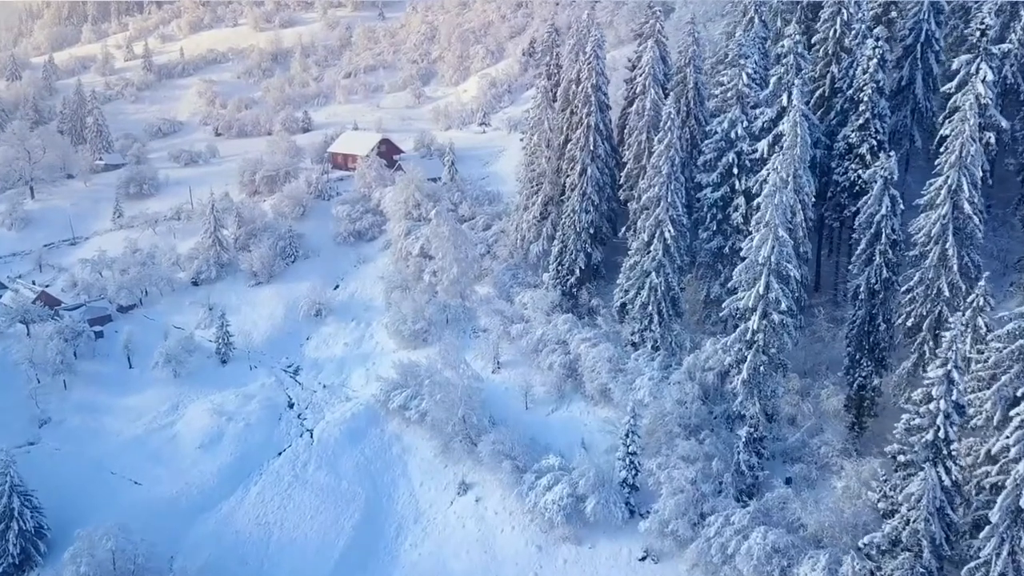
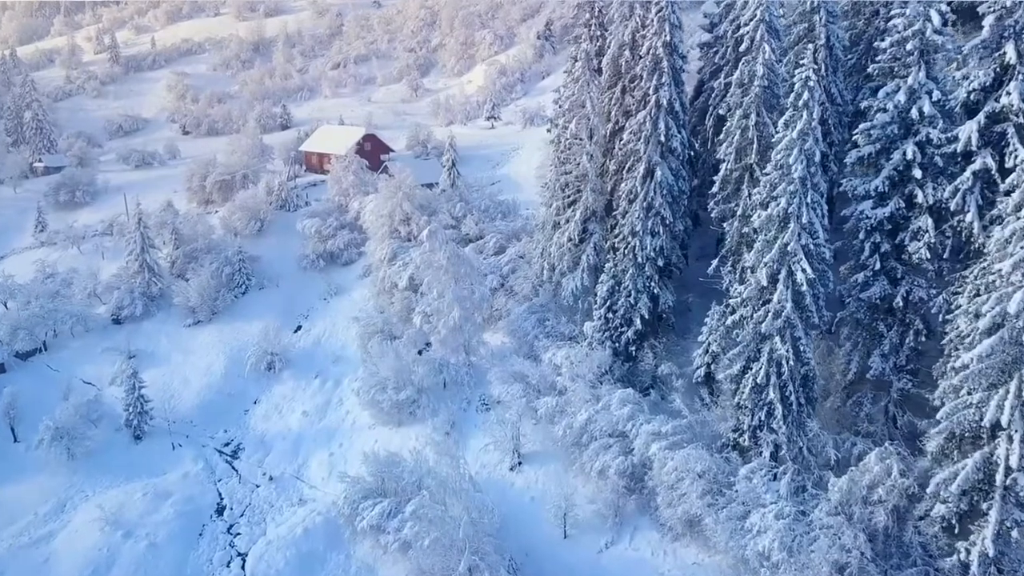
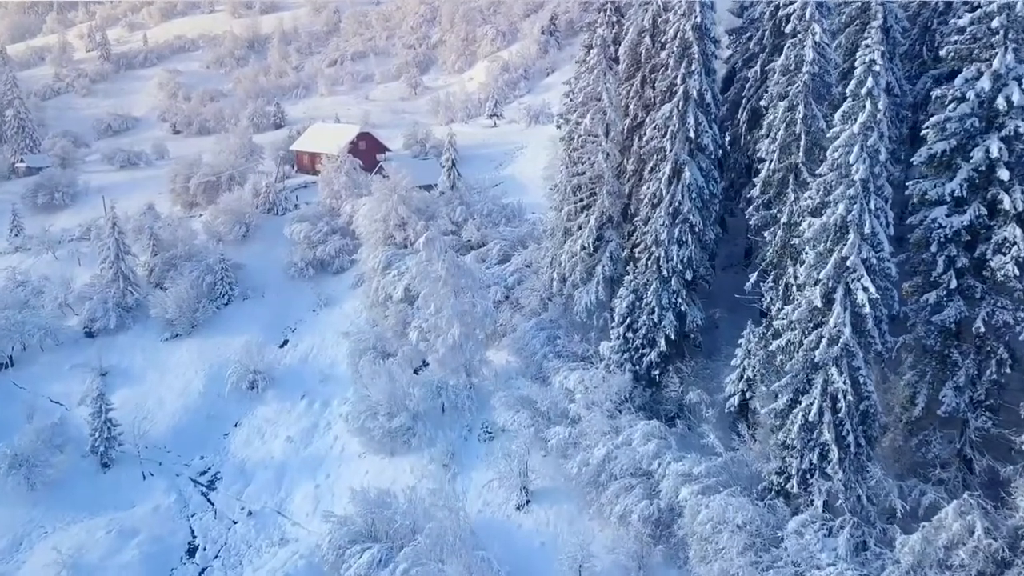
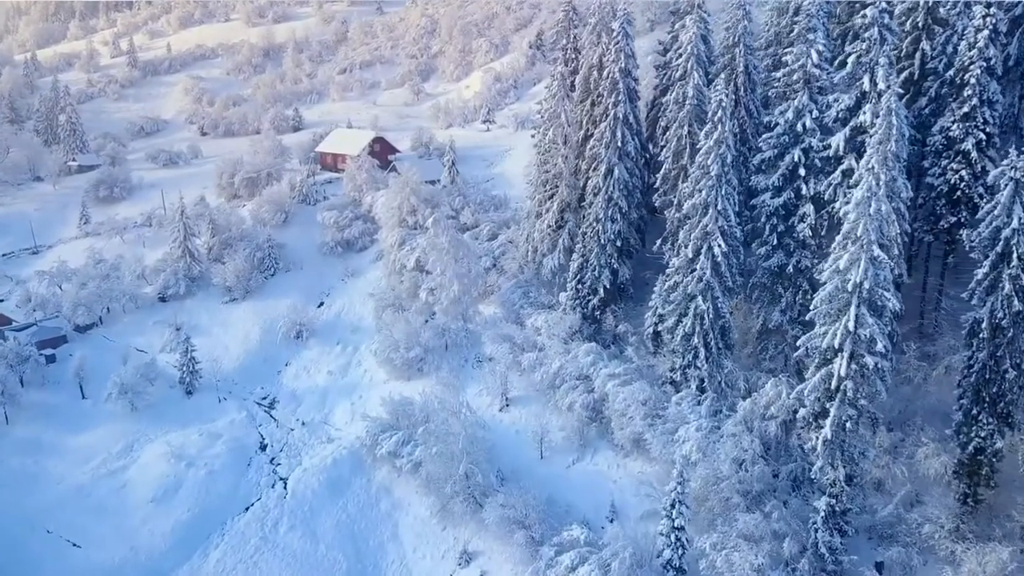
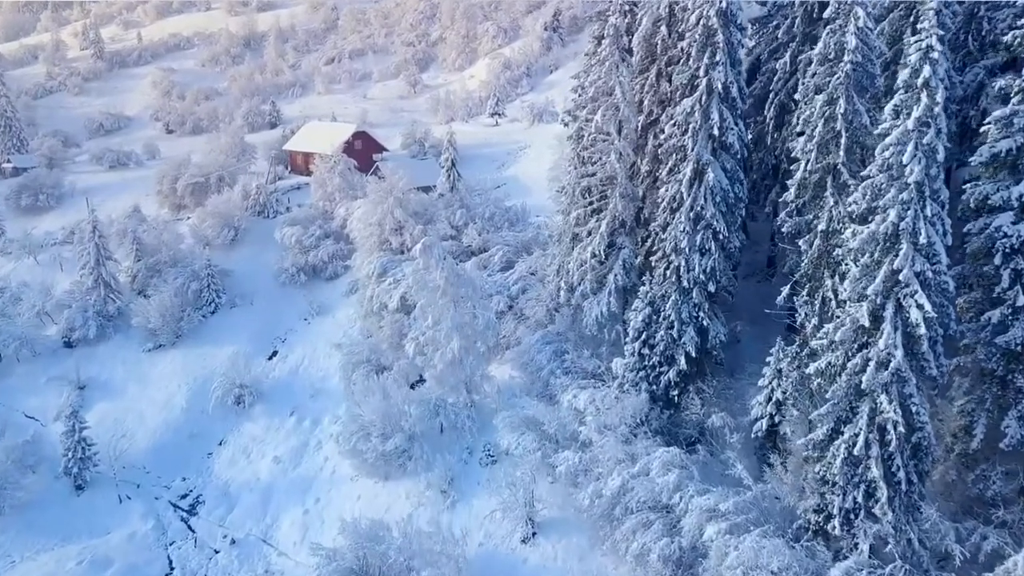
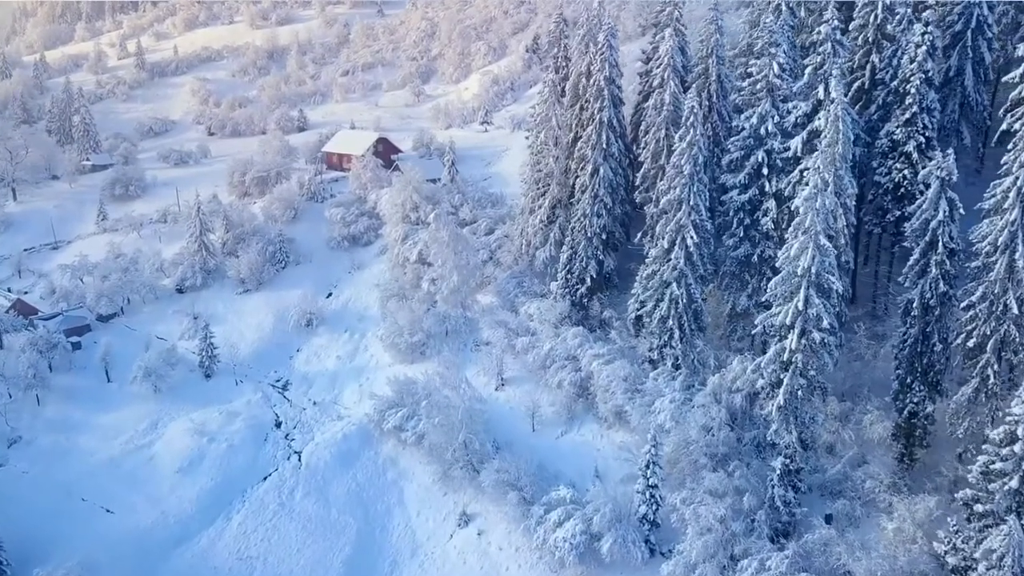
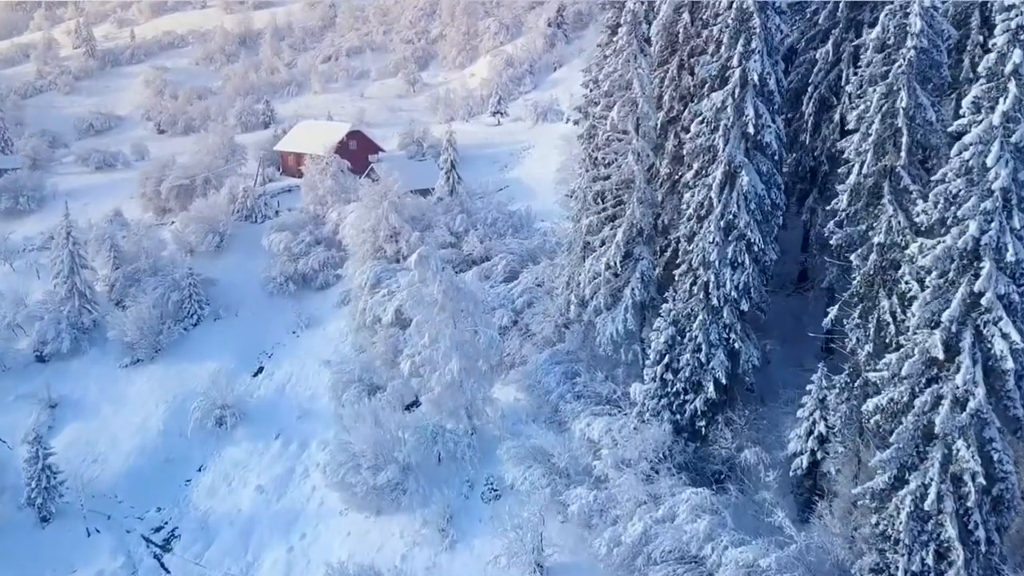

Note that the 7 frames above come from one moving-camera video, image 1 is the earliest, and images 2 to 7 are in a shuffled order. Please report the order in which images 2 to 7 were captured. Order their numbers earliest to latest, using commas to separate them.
6, 4, 2, 3, 5, 7
